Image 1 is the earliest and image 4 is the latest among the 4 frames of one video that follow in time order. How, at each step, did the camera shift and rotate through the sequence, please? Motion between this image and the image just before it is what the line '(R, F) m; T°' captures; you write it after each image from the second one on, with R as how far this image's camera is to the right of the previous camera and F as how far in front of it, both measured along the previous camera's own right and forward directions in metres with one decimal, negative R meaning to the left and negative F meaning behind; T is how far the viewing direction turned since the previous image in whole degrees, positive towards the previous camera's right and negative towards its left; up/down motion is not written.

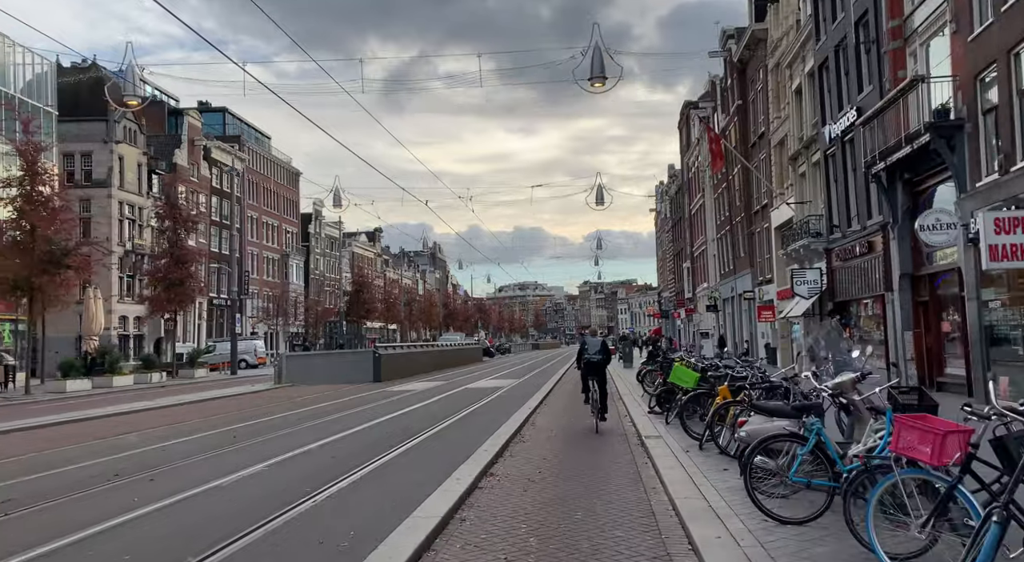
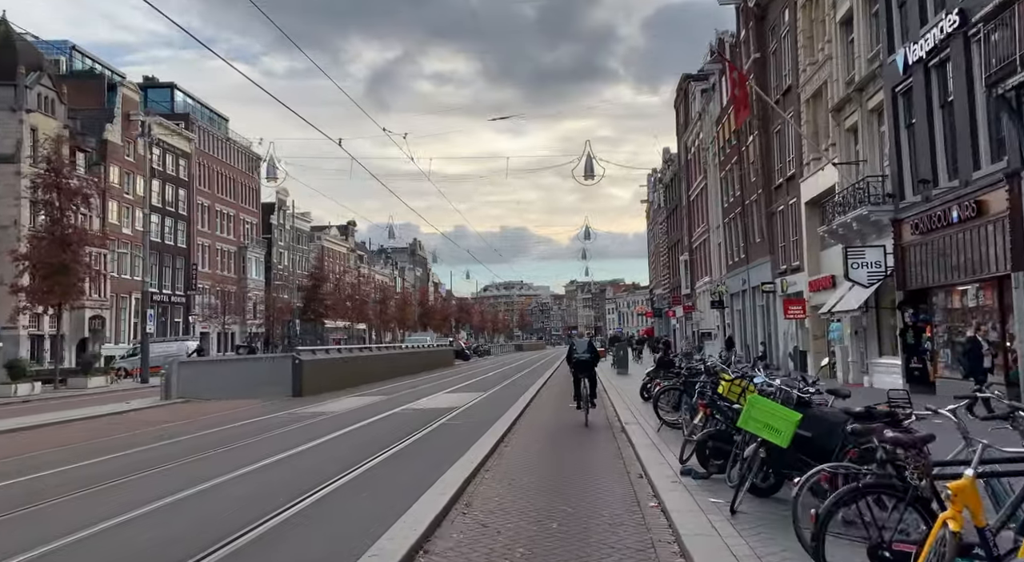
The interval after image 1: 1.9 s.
(+0.6, +6.8) m; +1°
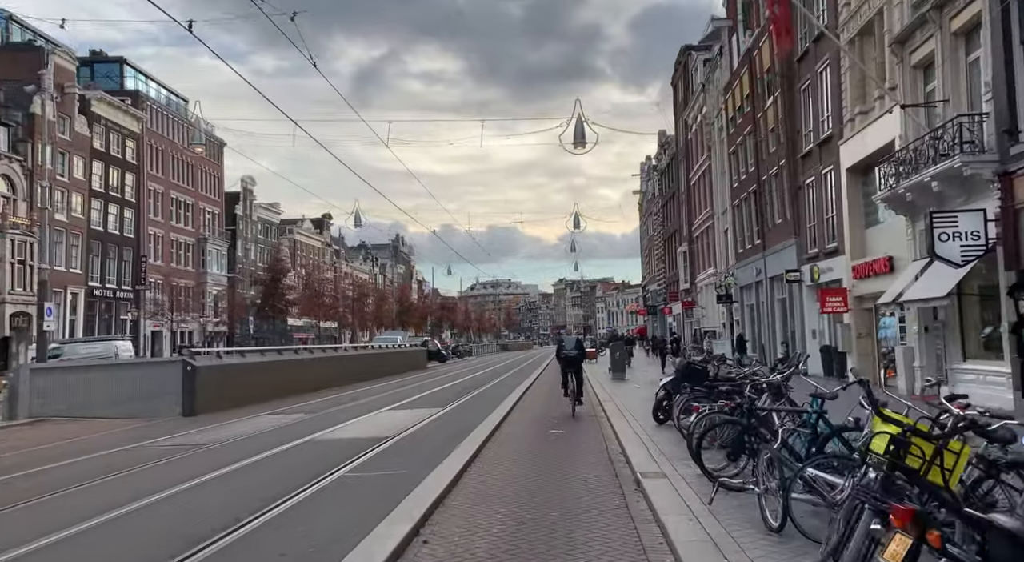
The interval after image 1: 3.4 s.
(+0.5, +5.5) m; +1°
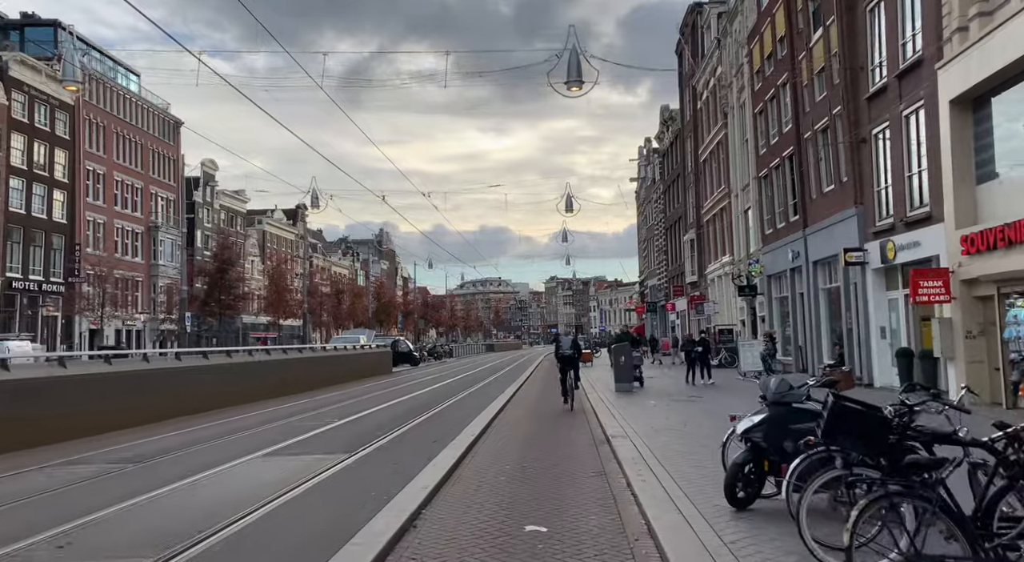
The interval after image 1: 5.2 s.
(+0.5, +6.6) m; +1°
